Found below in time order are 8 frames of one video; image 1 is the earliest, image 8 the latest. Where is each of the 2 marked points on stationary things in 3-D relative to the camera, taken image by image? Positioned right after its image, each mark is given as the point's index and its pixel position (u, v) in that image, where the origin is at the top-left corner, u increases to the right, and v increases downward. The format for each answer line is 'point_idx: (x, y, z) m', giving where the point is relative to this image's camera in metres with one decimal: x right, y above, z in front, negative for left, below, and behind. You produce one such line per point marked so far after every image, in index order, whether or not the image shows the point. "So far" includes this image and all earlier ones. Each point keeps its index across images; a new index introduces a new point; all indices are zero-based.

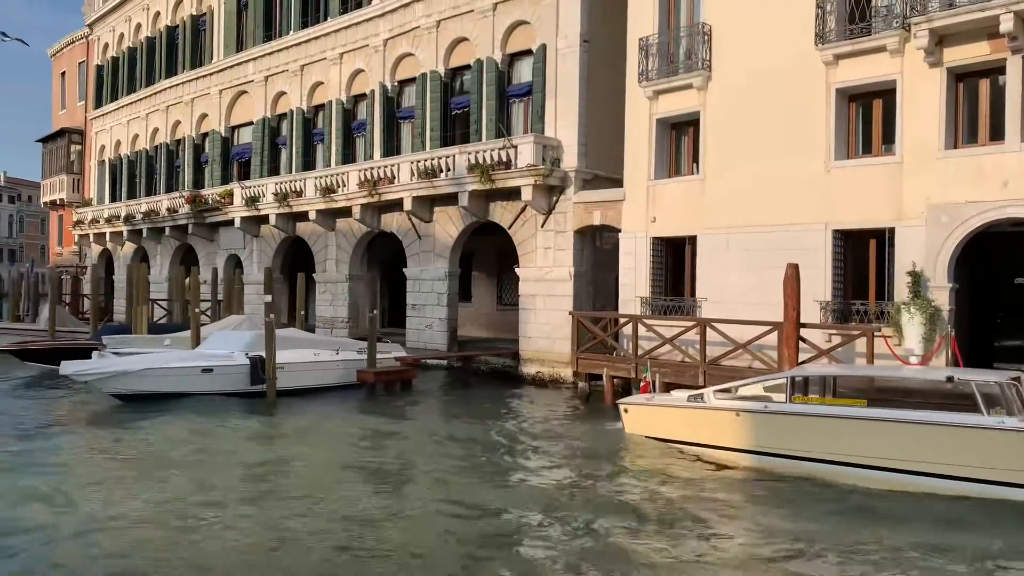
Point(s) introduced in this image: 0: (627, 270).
0: (+2.6, +0.4, +18.5) m
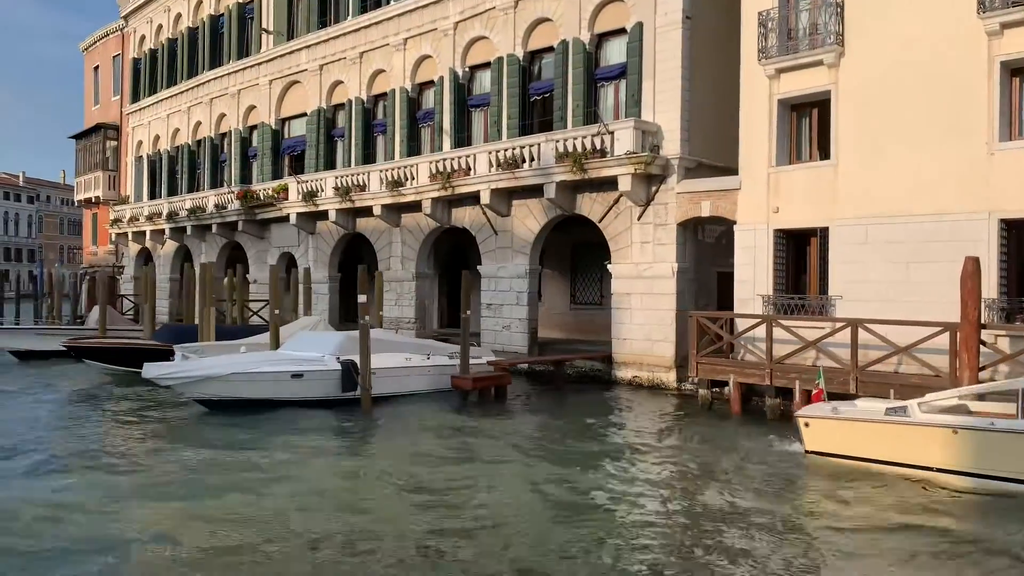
0: (+4.8, +0.5, +16.9) m
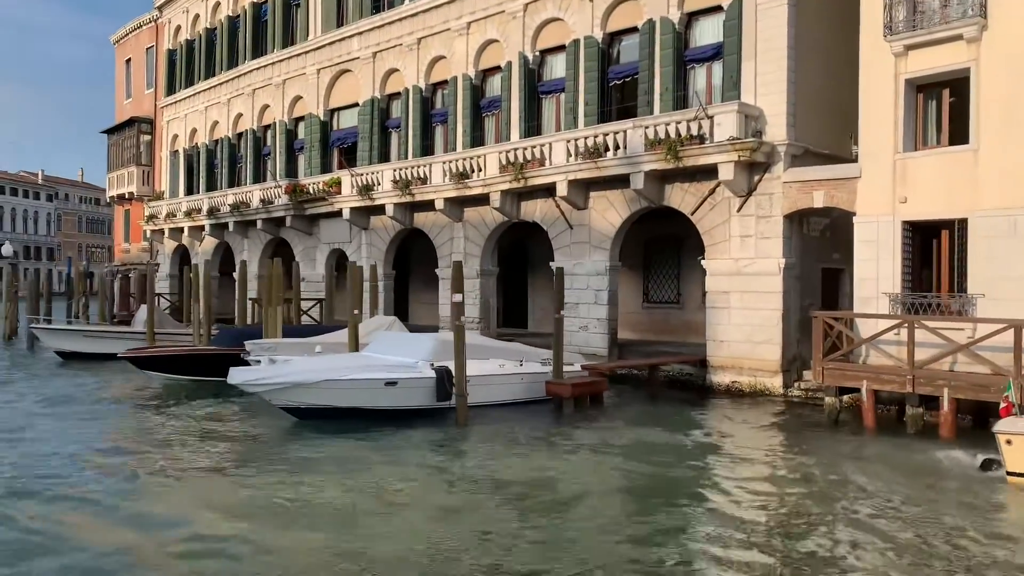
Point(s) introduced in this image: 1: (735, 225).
0: (+6.7, +0.5, +15.5) m
1: (+4.9, +1.4, +17.7) m
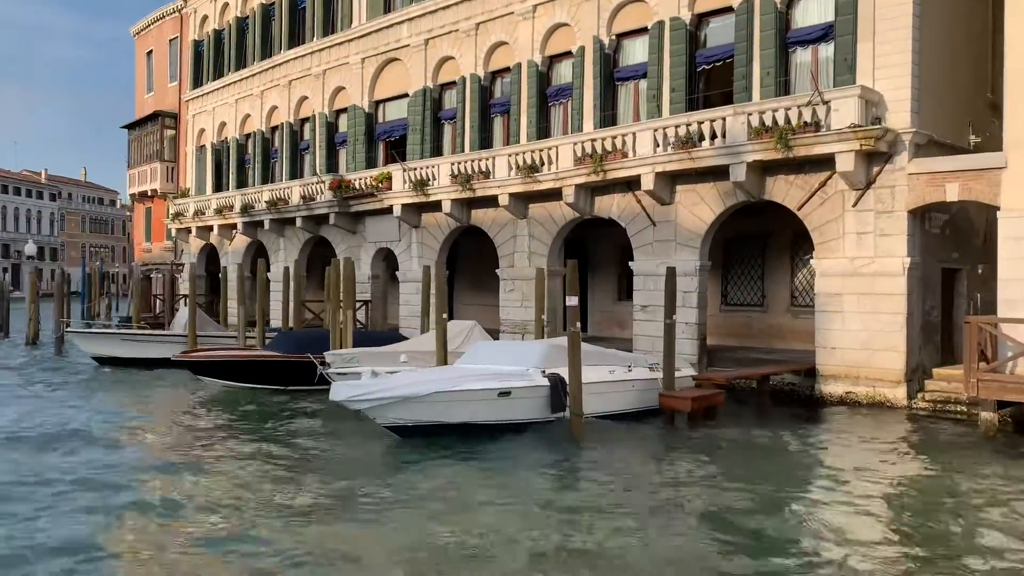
0: (+8.6, +0.5, +14.0) m
1: (+6.7, +1.3, +16.2) m
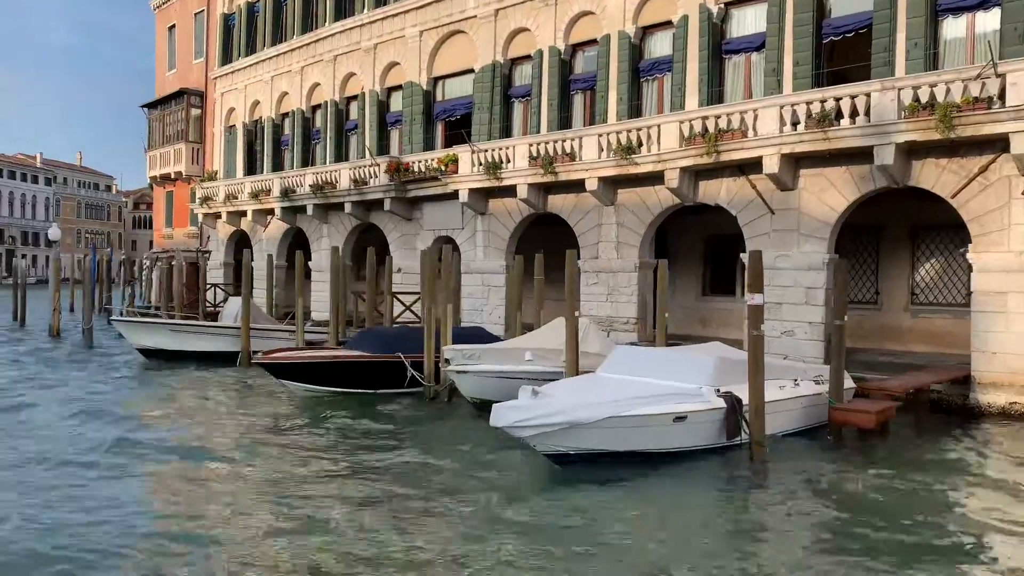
0: (+10.8, +0.5, +12.2) m
1: (+8.9, +1.4, +14.4) m
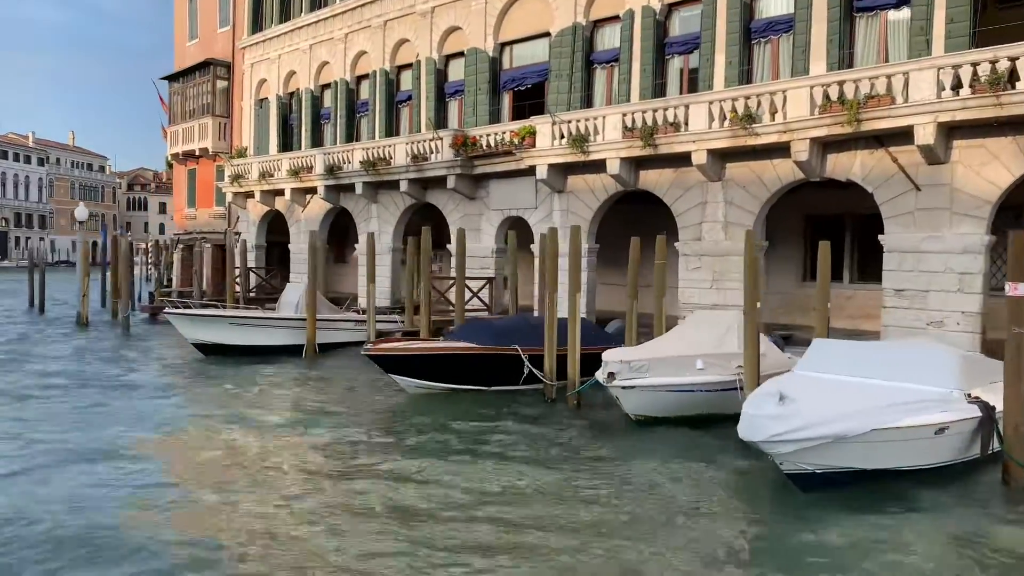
0: (+13.1, +0.6, +10.4) m
1: (+11.2, +1.6, +12.6) m
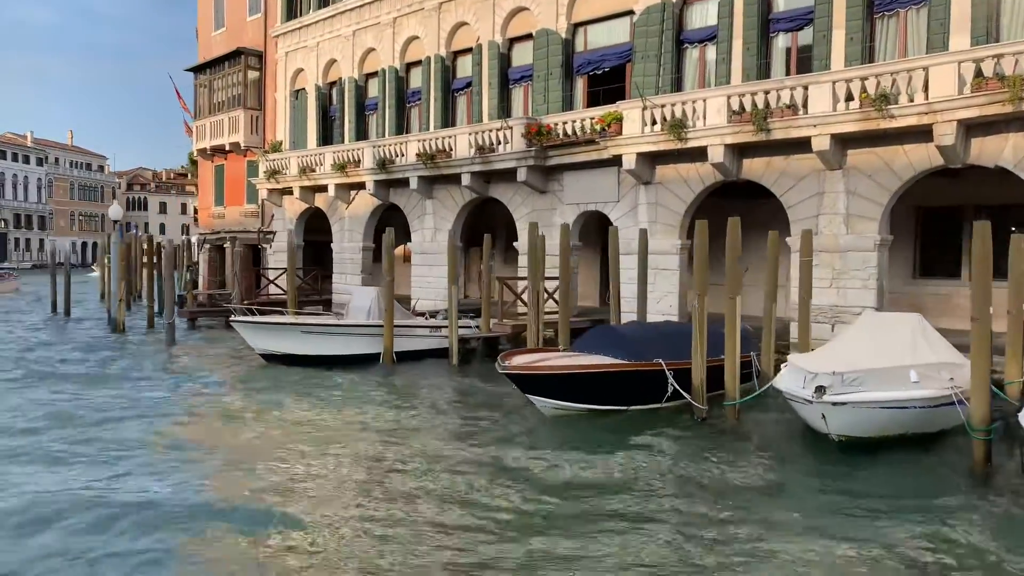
0: (+15.1, +0.7, +8.8) m
1: (+13.2, +1.7, +10.9) m
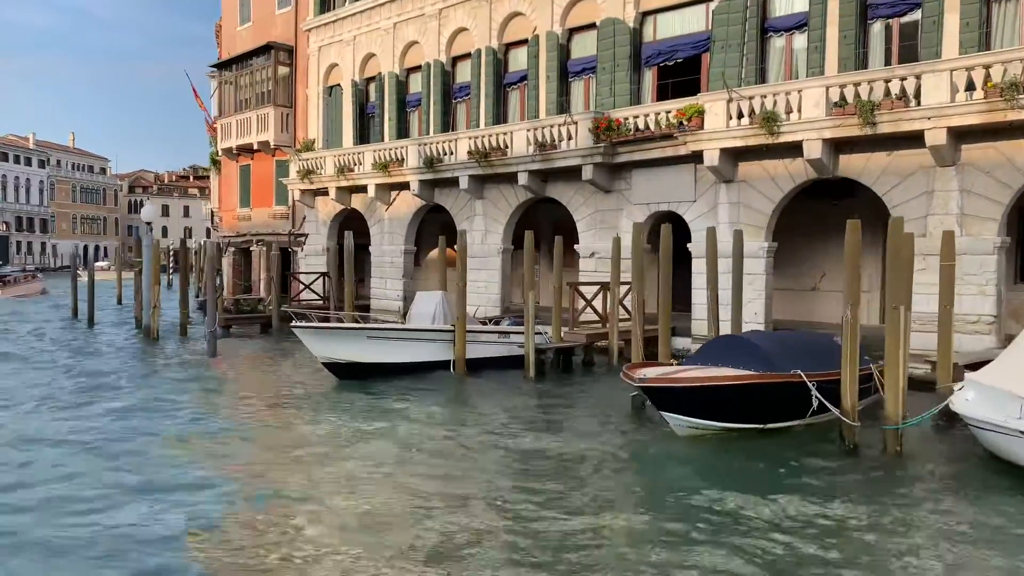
0: (+16.8, +0.6, +7.5) m
1: (+14.8, +1.6, +9.7) m
